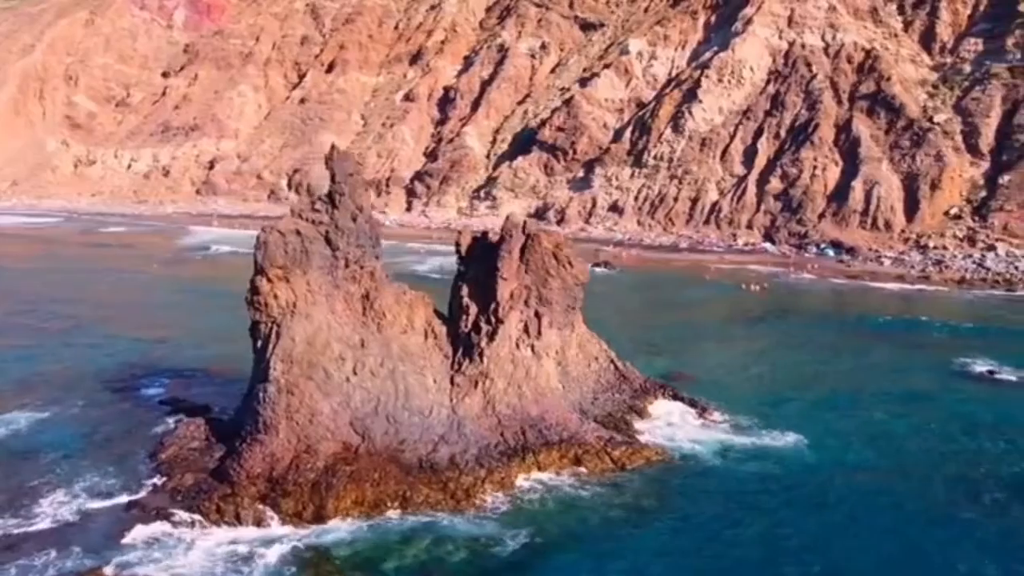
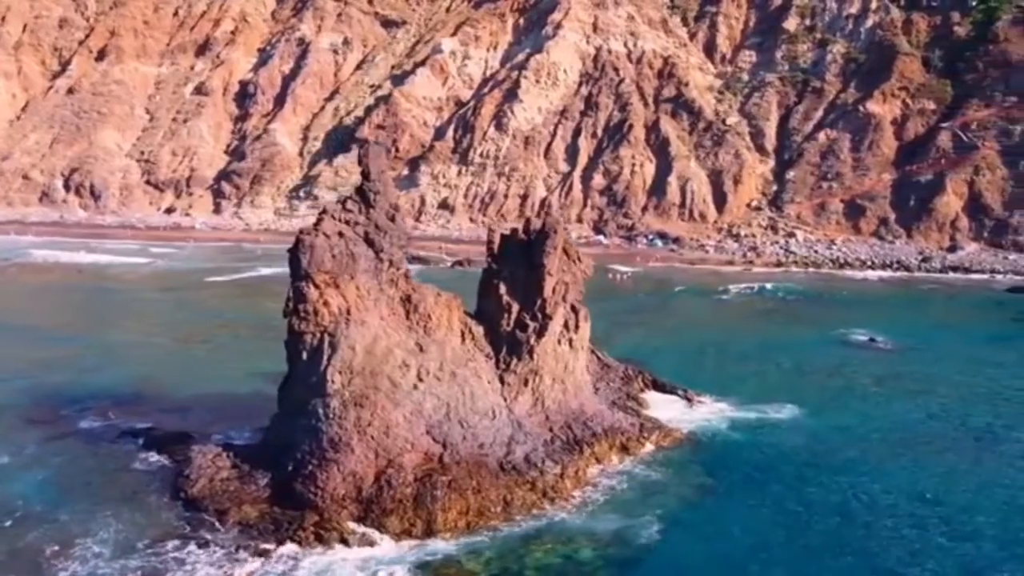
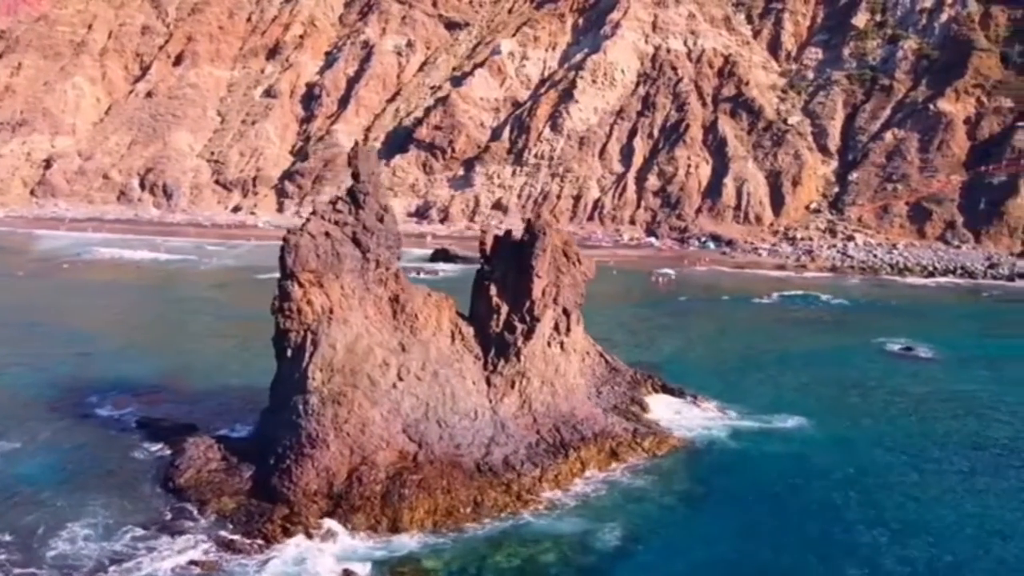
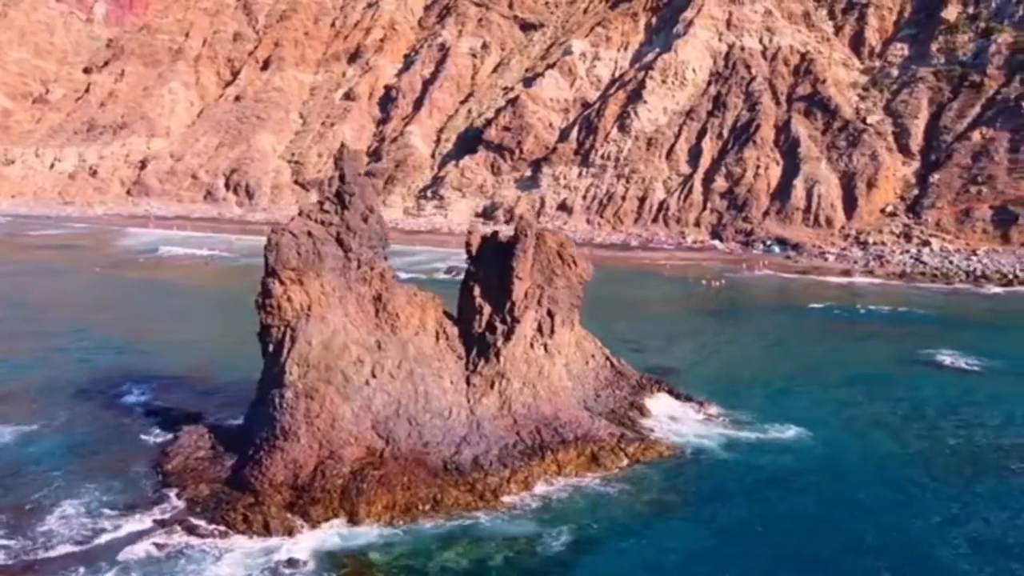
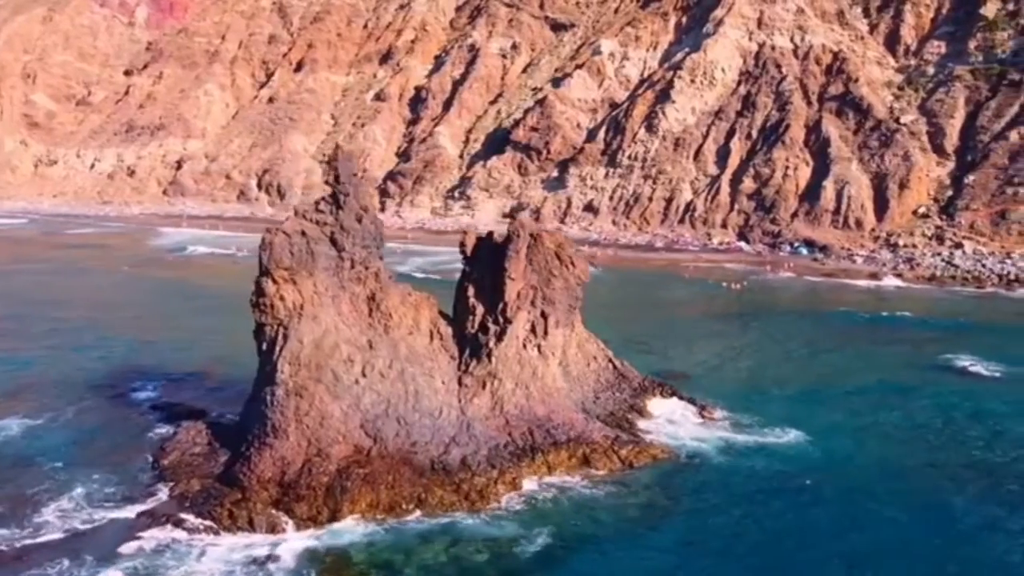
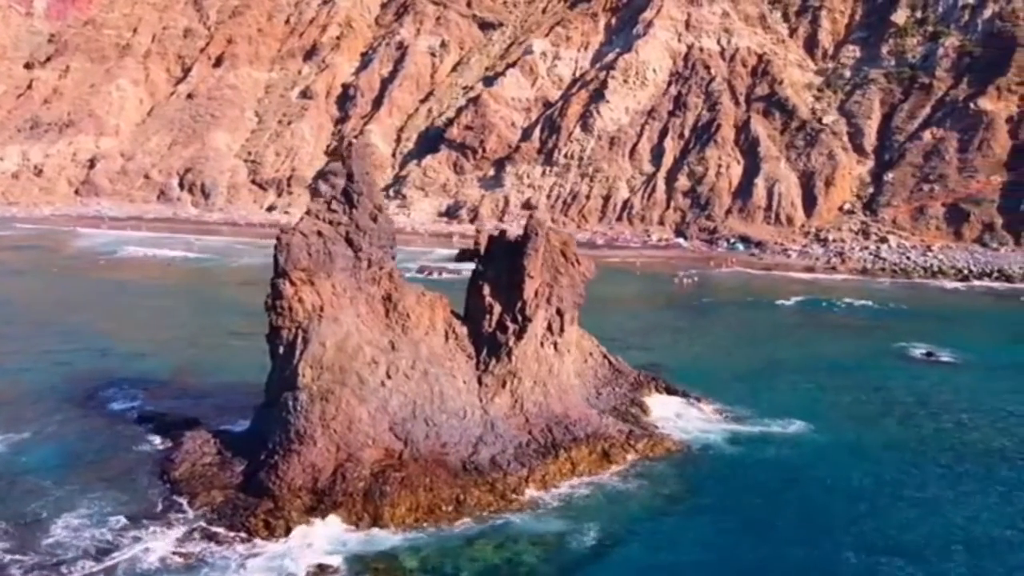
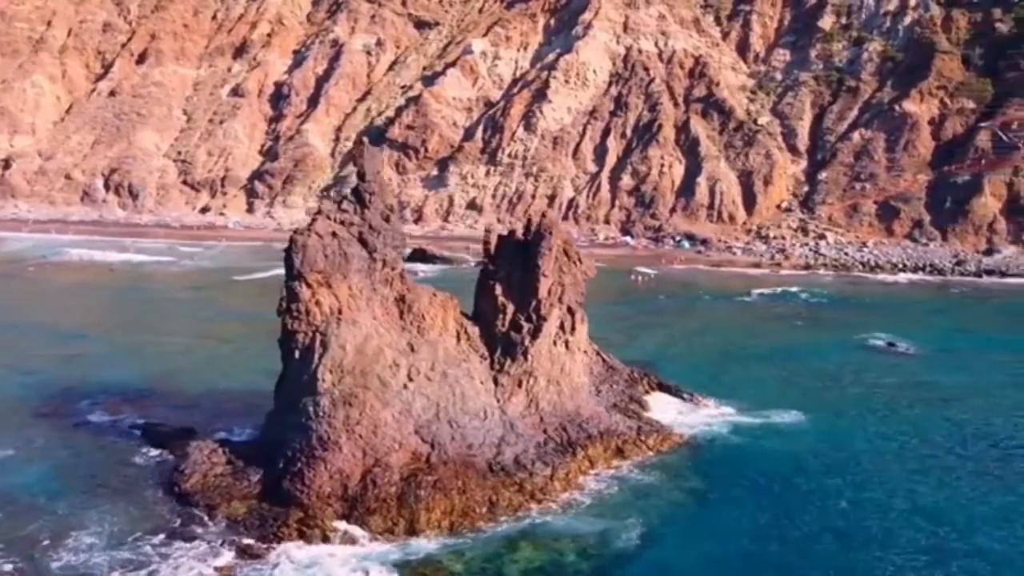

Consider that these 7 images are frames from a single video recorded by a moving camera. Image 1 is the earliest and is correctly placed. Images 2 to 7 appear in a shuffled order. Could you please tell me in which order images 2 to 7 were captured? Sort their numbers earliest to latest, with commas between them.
5, 4, 6, 3, 7, 2
